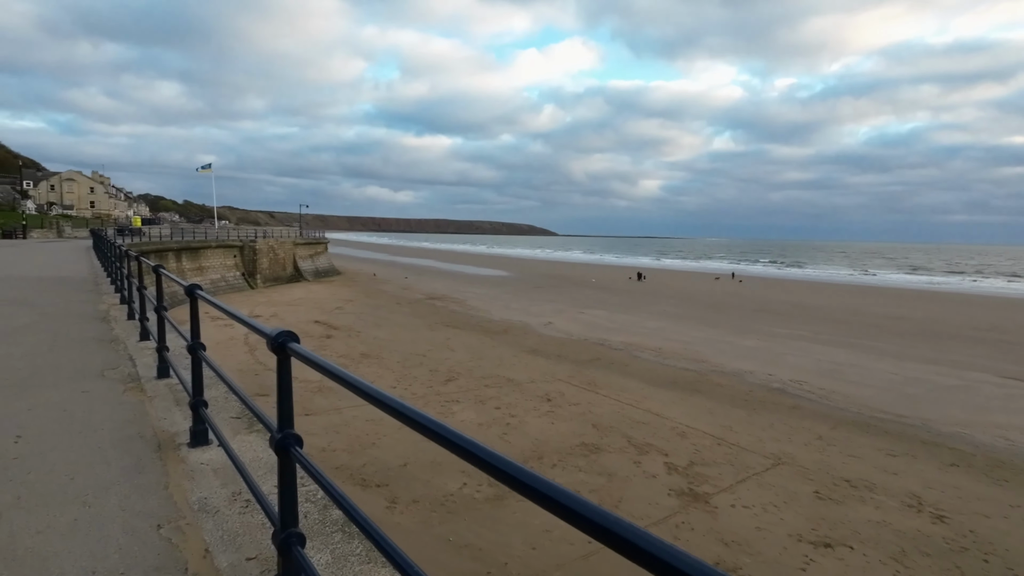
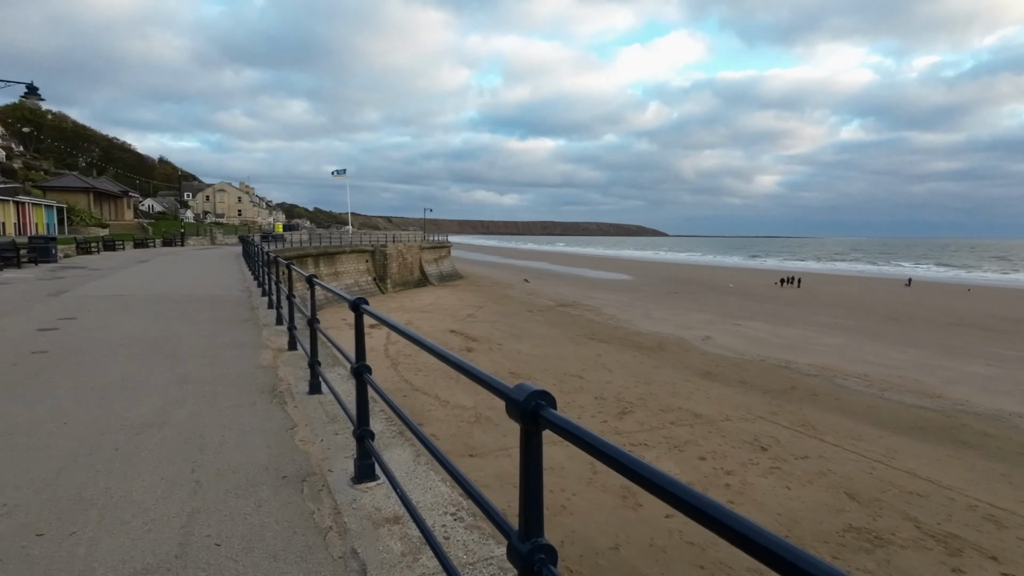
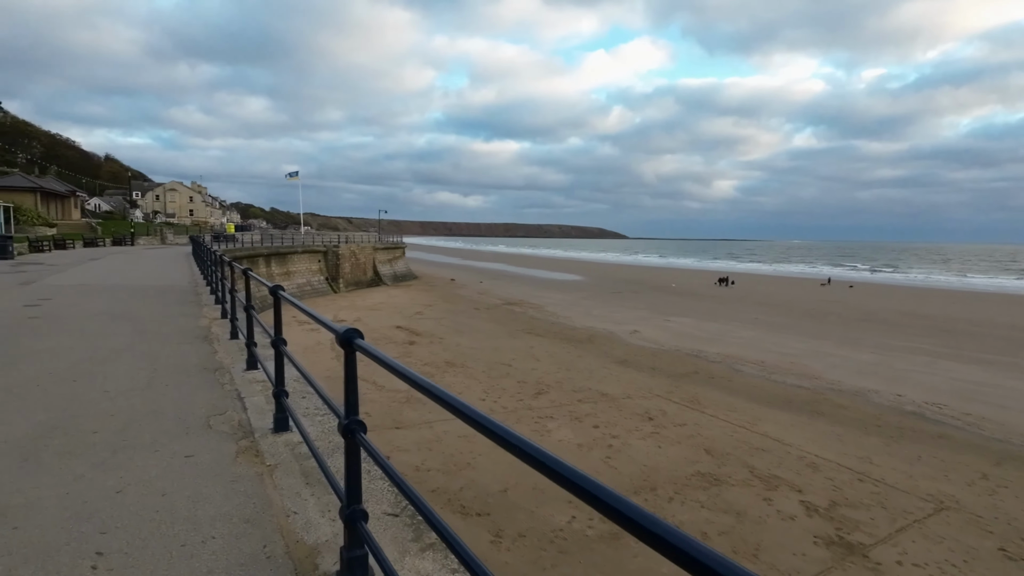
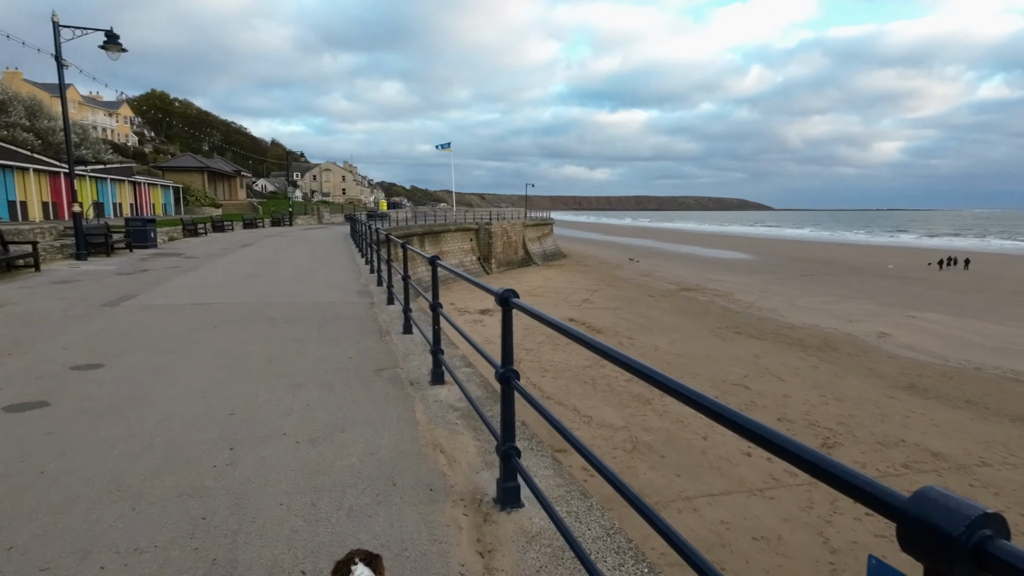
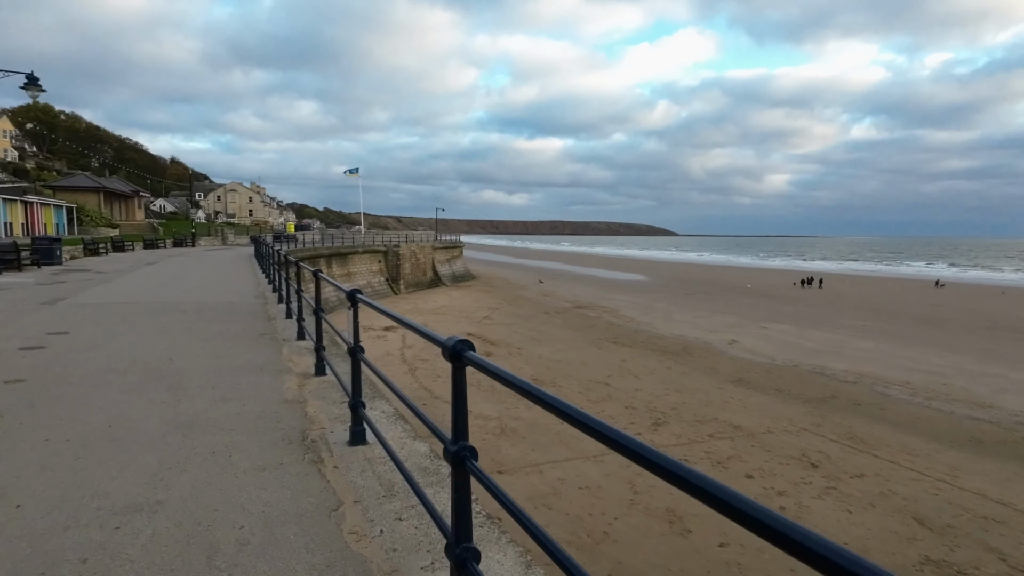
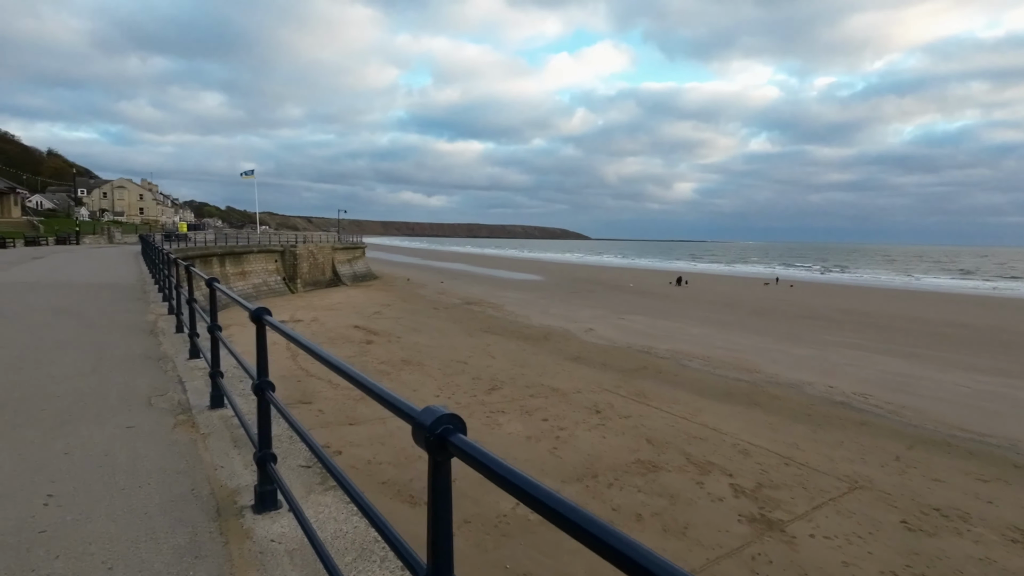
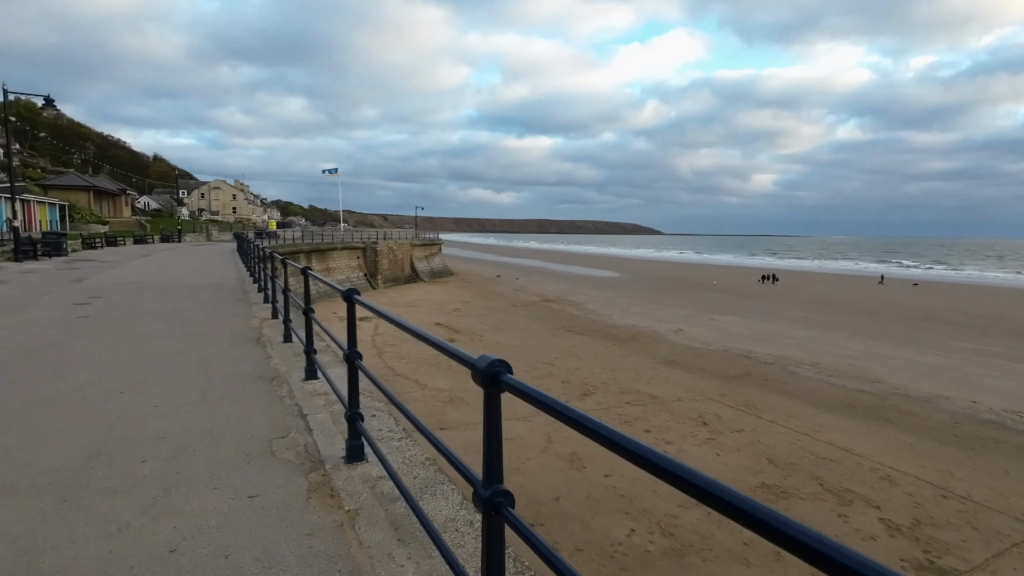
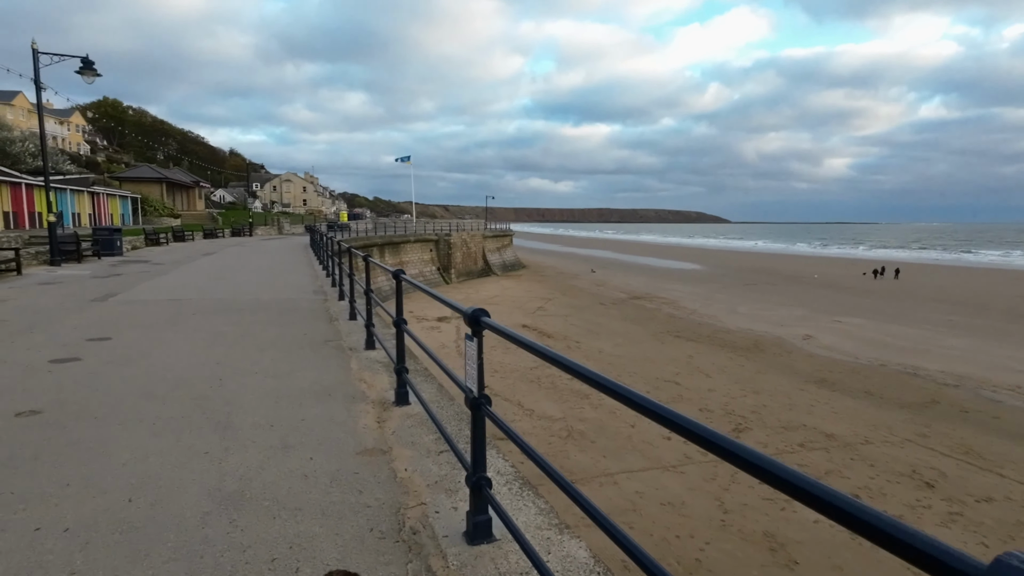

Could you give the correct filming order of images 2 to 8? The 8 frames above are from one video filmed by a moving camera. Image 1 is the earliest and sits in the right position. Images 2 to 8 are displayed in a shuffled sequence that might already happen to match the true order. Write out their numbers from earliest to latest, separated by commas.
6, 3, 7, 2, 5, 8, 4
